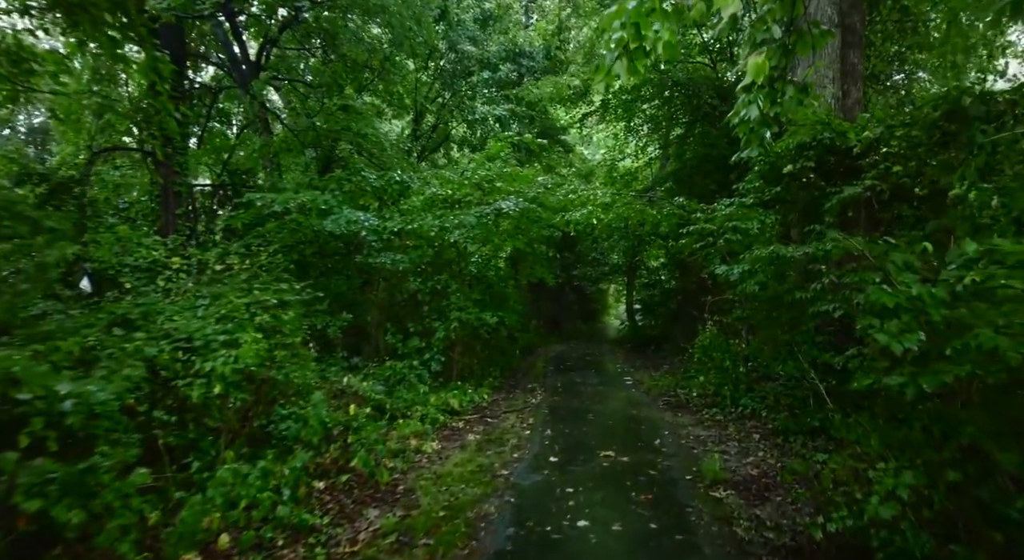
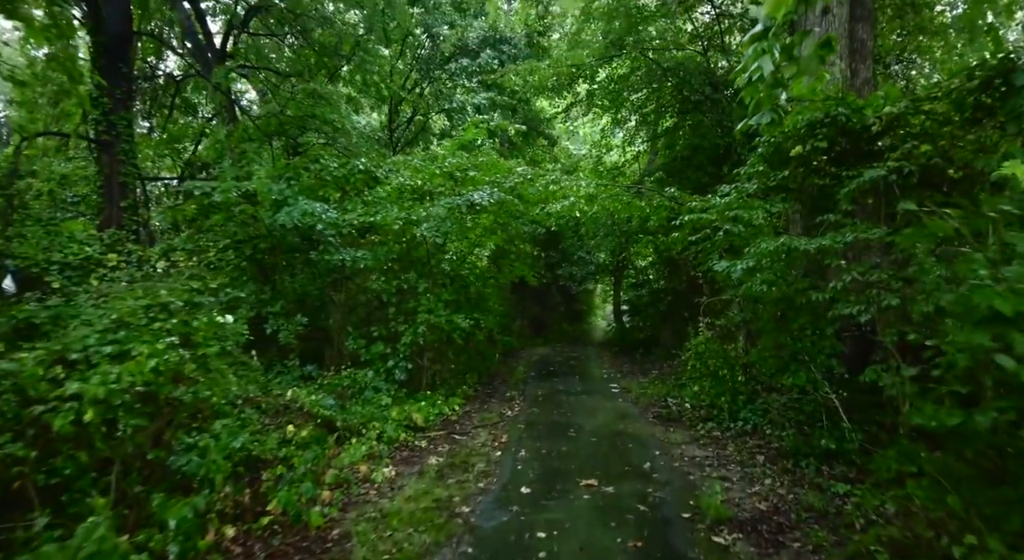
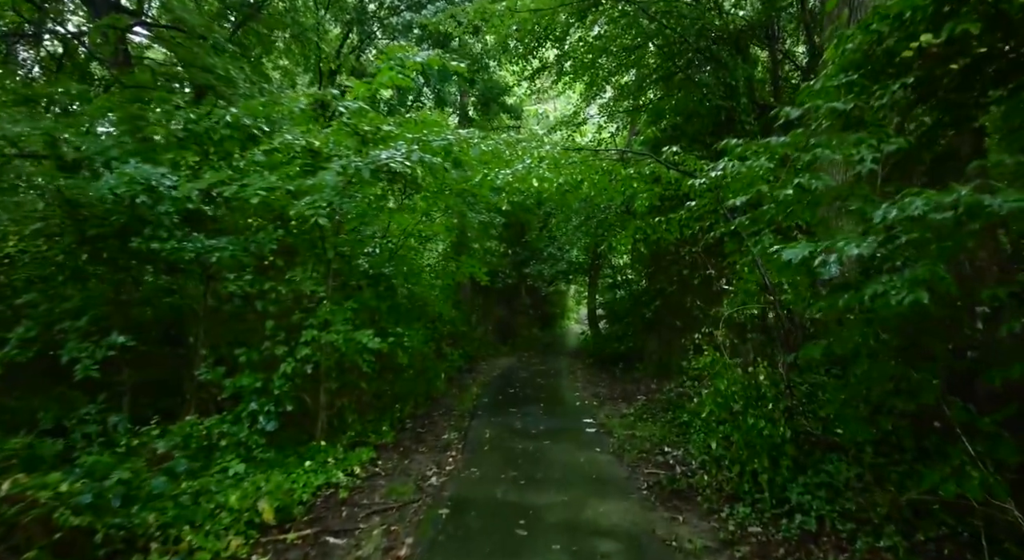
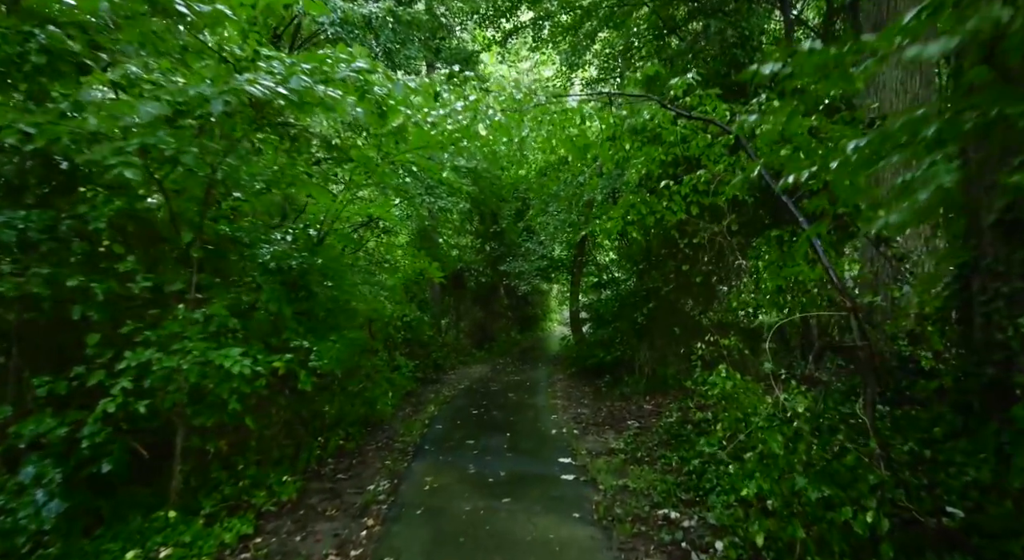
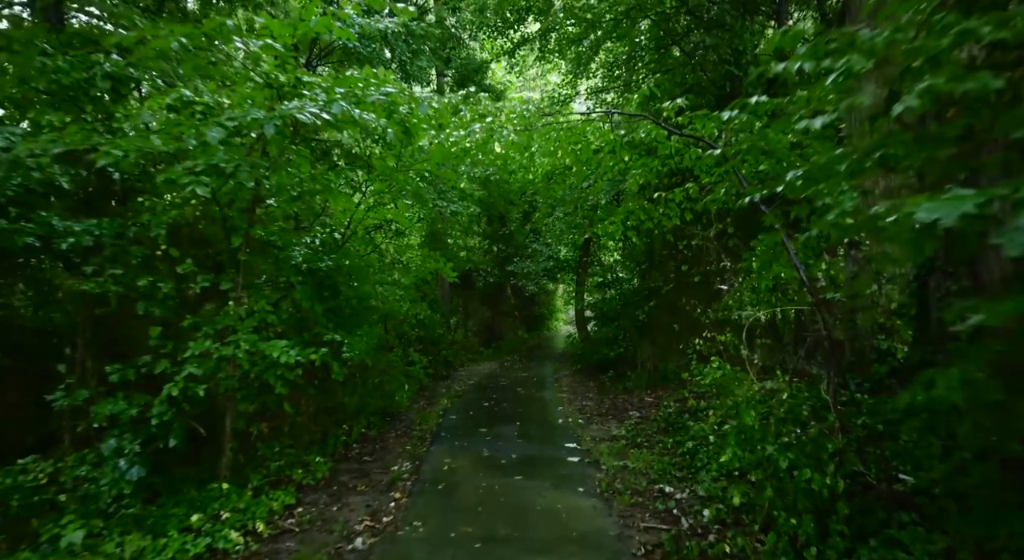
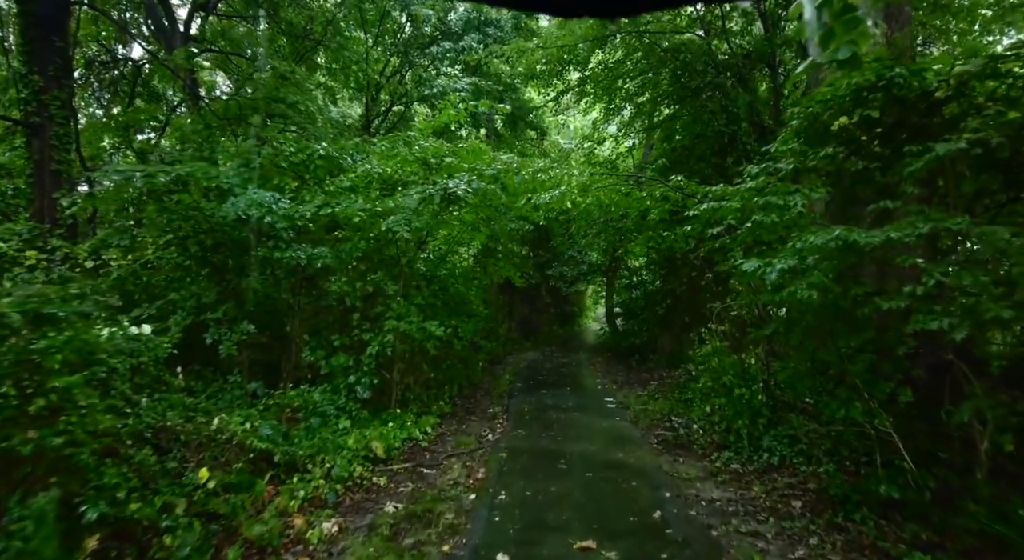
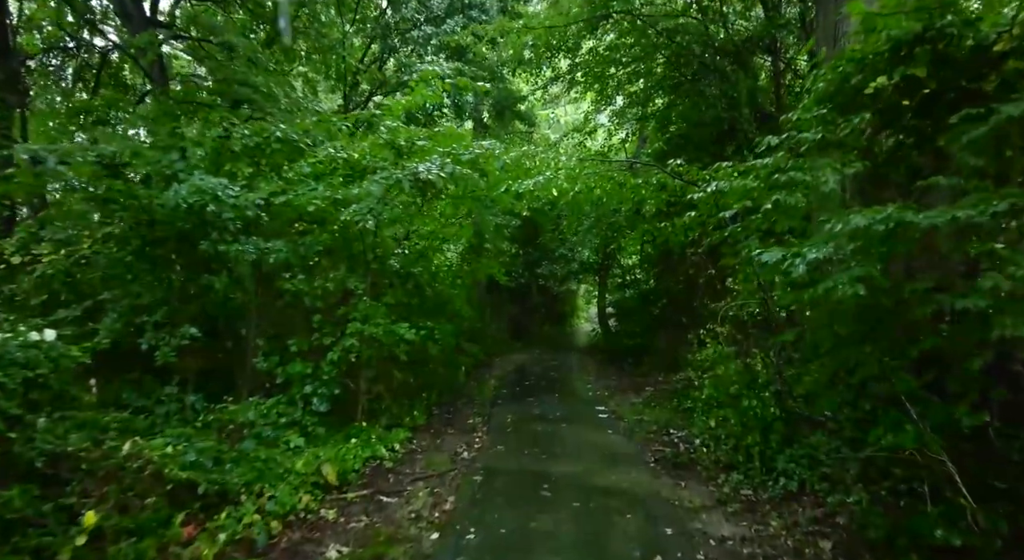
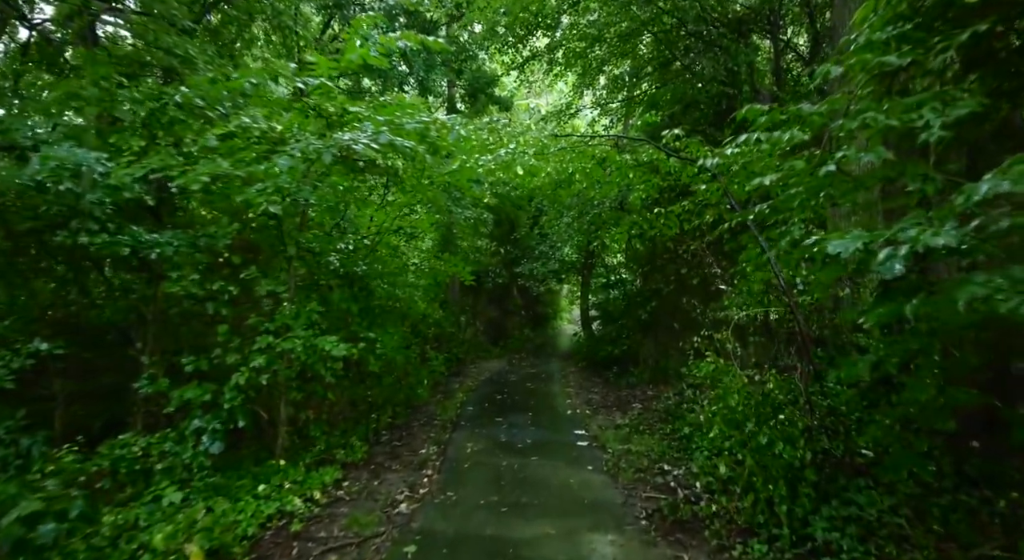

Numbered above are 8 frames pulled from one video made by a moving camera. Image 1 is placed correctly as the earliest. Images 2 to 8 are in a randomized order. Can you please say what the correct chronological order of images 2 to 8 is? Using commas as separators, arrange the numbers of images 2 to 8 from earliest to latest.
2, 6, 7, 3, 8, 5, 4
